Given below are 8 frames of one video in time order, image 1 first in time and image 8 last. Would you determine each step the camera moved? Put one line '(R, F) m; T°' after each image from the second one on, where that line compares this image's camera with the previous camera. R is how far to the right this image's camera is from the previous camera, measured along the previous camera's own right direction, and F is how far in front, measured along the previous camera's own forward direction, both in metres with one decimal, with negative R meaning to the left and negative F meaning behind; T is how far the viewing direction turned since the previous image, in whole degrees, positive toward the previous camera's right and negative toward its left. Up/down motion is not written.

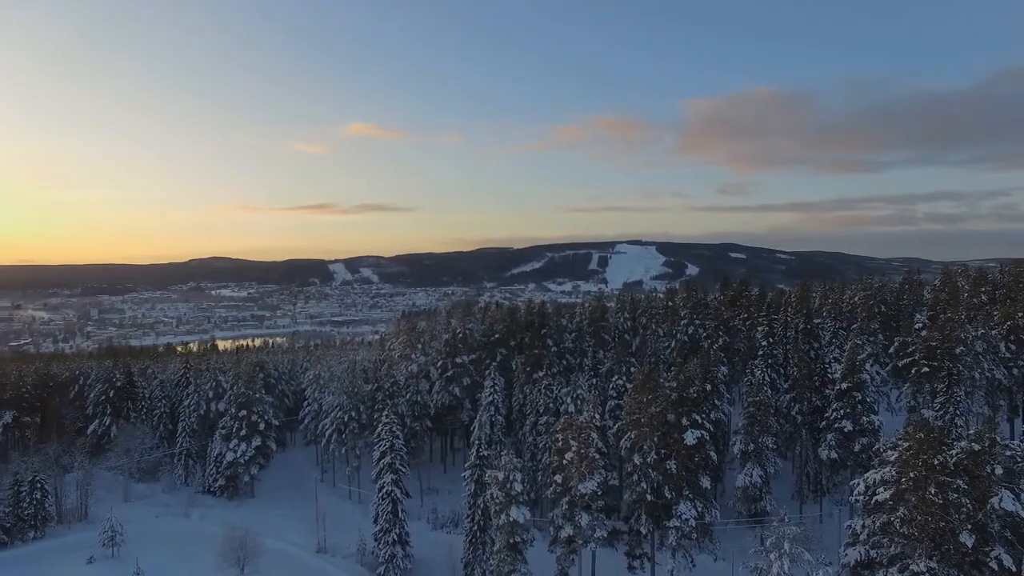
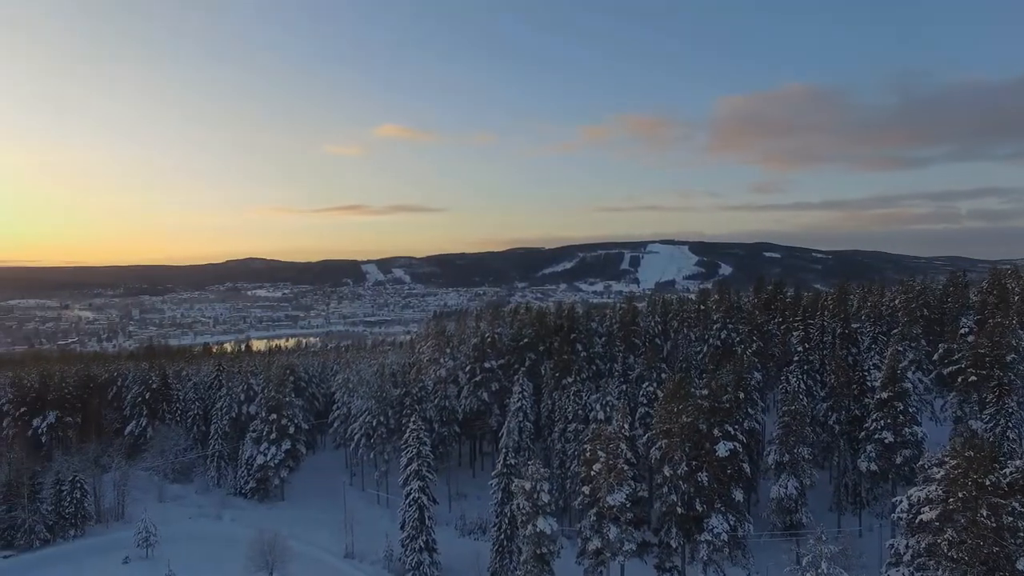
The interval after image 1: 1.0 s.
(+0.2, +0.5) m; -3°
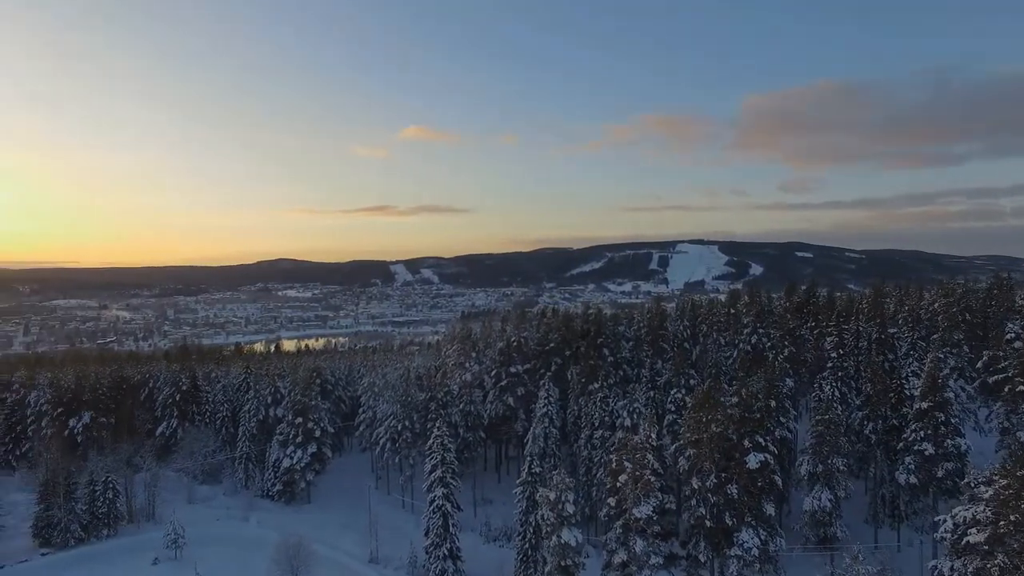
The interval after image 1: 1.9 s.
(+0.2, +0.5) m; -2°
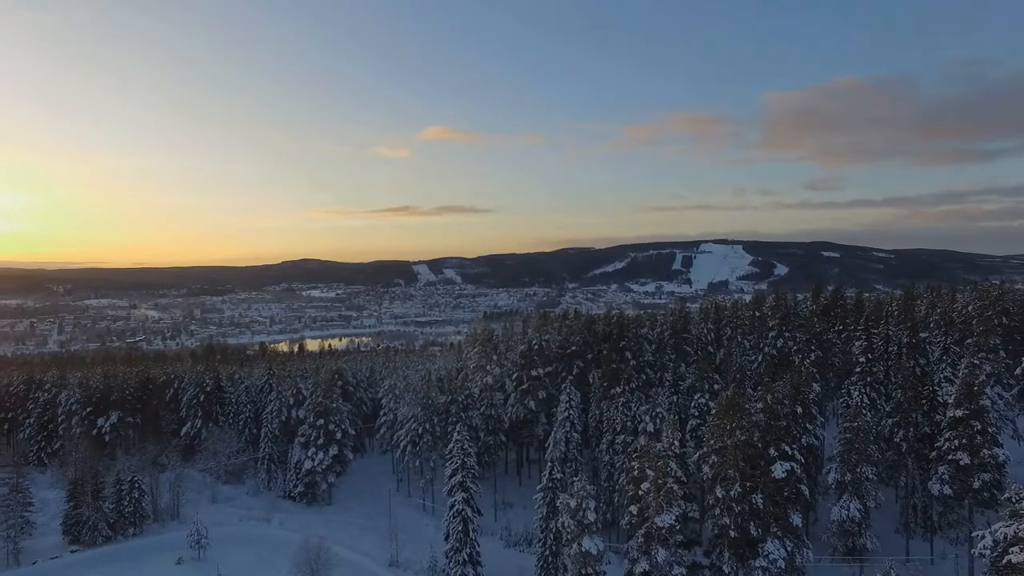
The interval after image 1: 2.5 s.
(+0.1, +0.4) m; -2°
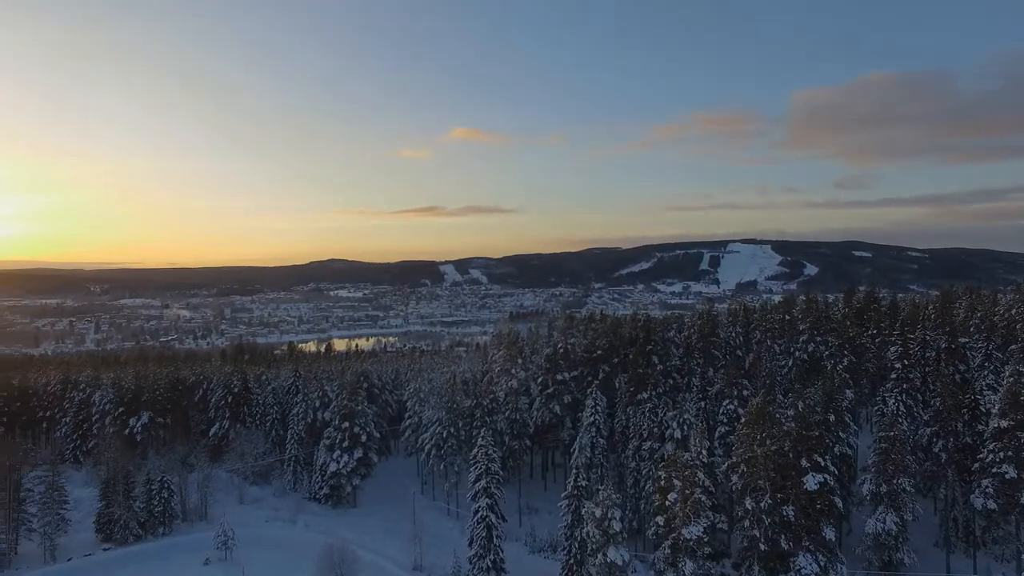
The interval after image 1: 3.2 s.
(+0.1, +0.4) m; -2°
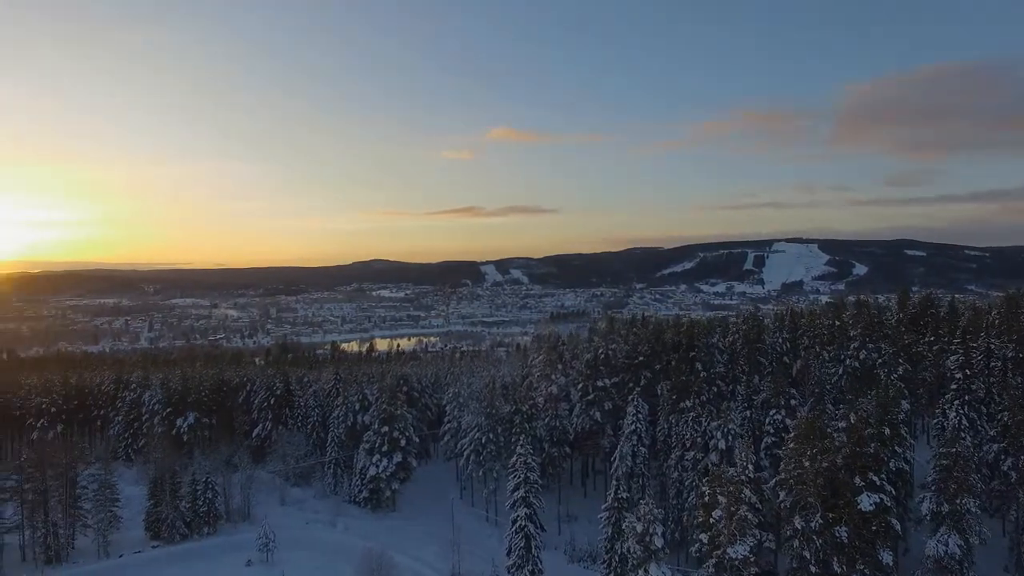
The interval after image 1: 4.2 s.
(+0.1, +0.6) m; -3°
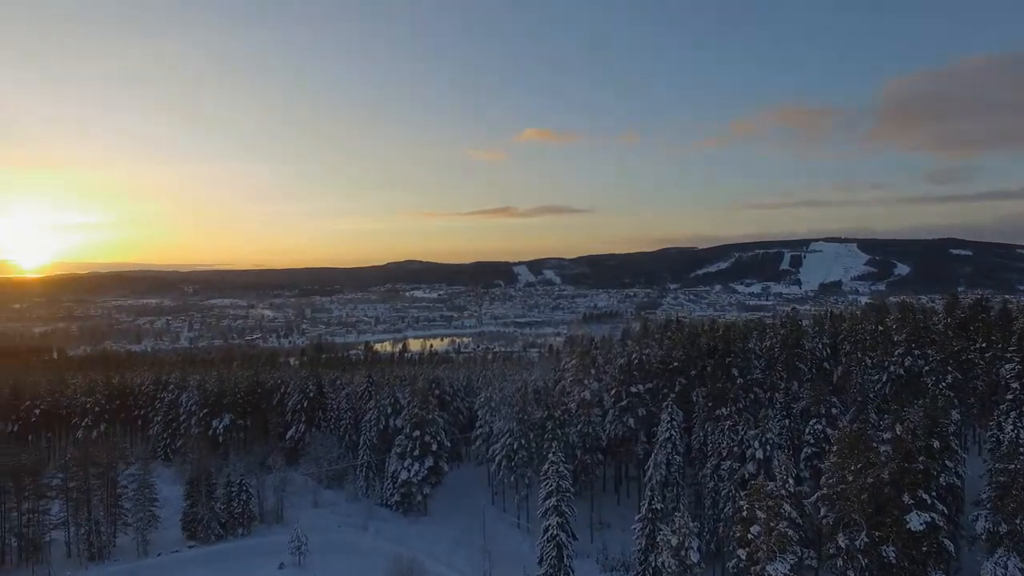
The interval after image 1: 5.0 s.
(0.0, +0.5) m; -3°
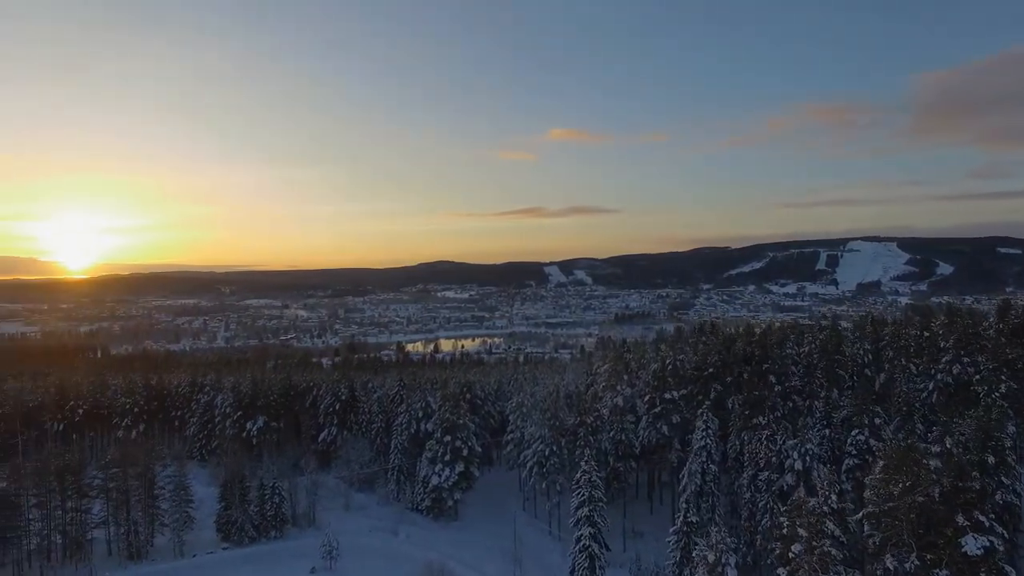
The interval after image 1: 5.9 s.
(0.0, +0.6) m; -3°
